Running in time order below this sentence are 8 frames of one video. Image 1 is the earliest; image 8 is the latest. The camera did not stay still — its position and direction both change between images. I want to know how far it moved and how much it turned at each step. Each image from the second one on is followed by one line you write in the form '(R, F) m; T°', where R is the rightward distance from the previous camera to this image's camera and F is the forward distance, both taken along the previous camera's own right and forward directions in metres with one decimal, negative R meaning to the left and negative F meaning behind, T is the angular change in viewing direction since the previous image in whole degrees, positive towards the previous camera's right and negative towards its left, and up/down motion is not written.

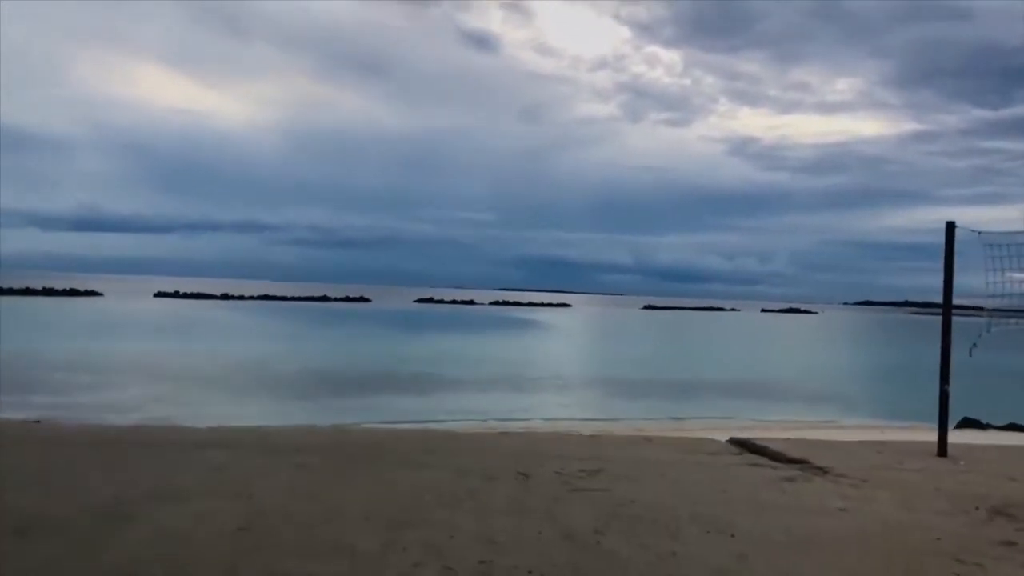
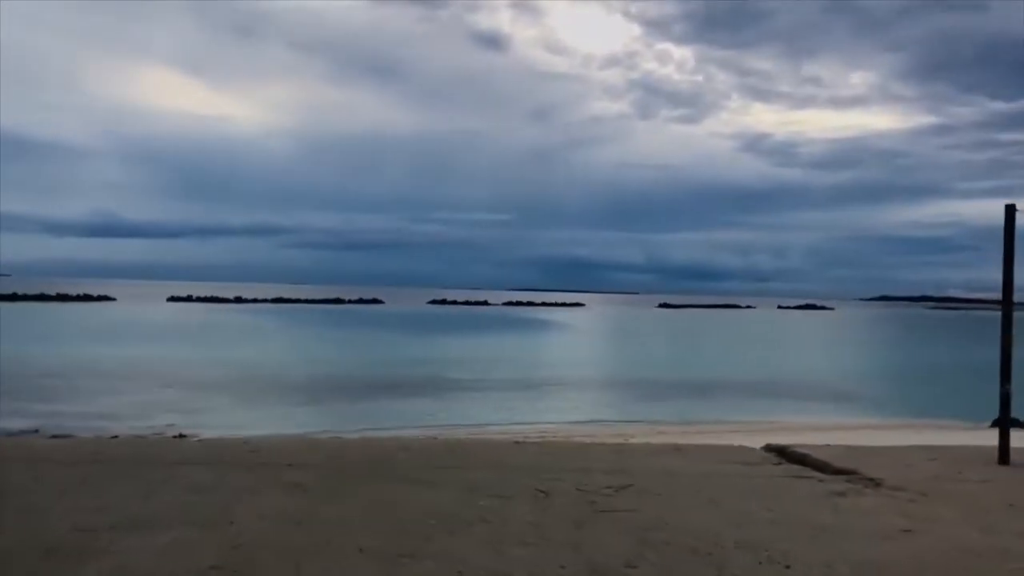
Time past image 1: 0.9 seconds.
(0.0, +0.7) m; -1°
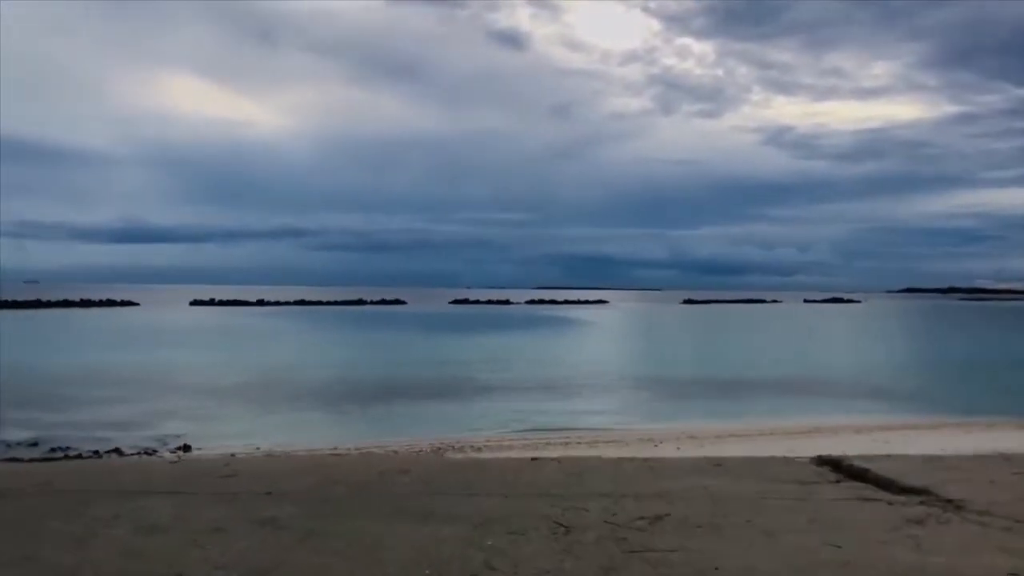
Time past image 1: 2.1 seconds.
(+0.1, +0.9) m; -1°
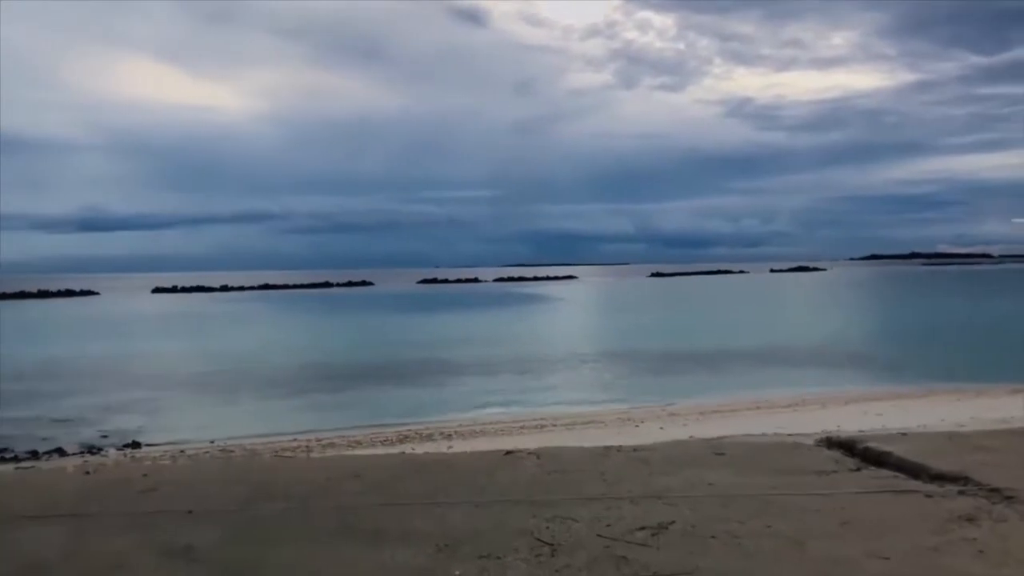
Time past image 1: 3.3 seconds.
(0.0, +0.9) m; +2°
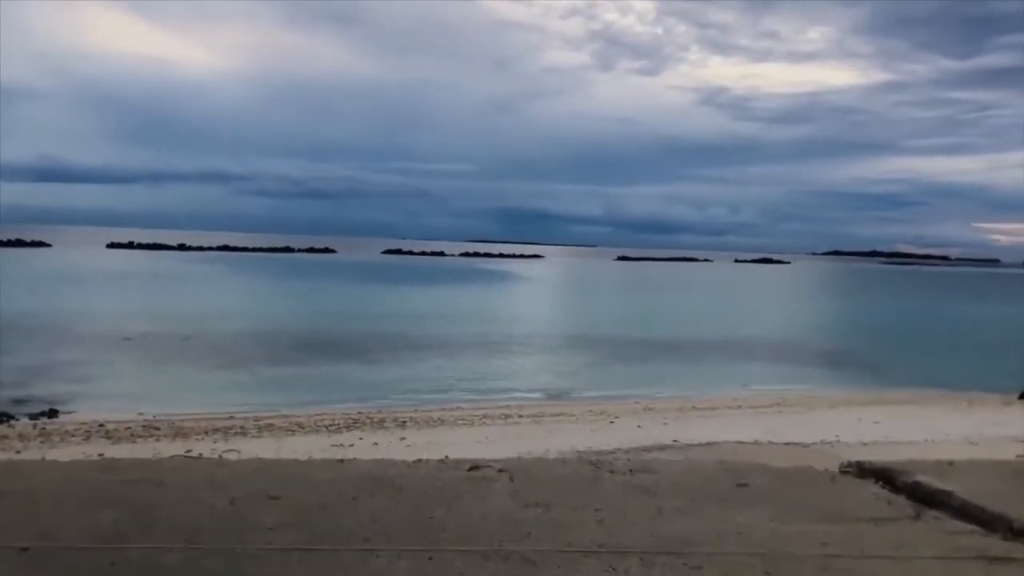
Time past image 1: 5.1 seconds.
(-0.1, +1.2) m; +2°
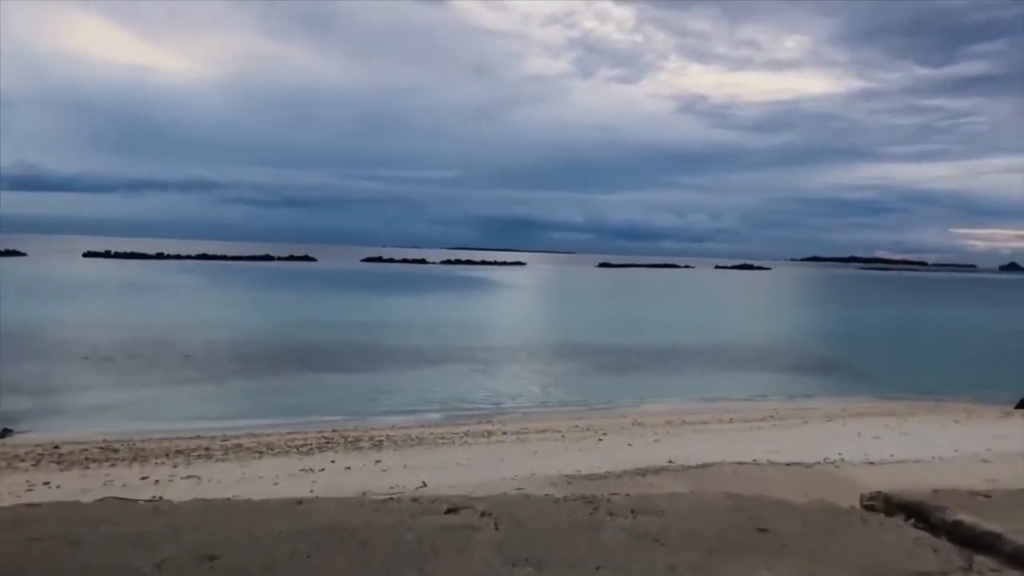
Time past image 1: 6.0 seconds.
(0.0, +0.6) m; +1°
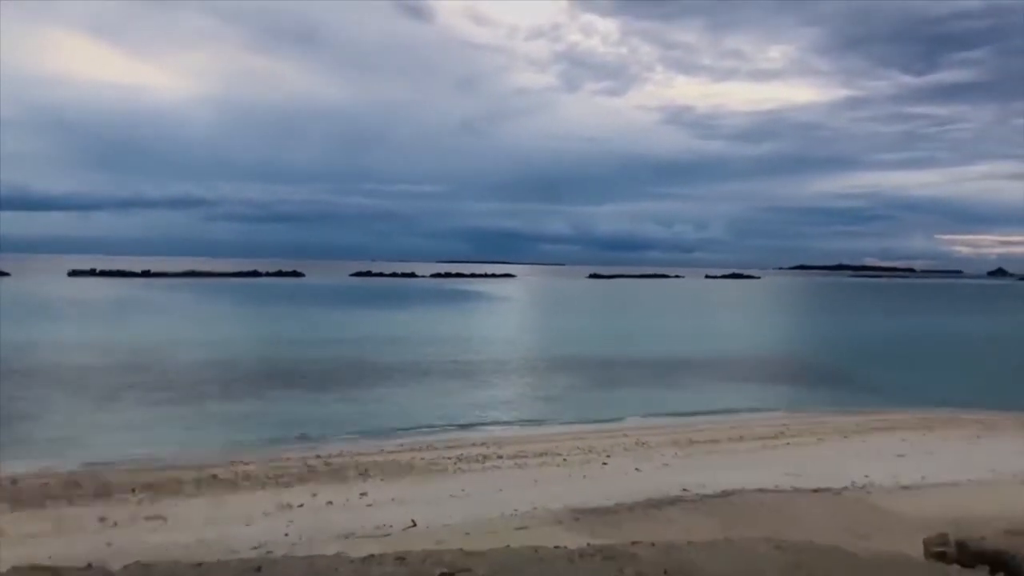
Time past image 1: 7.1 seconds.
(-0.1, +0.8) m; +1°
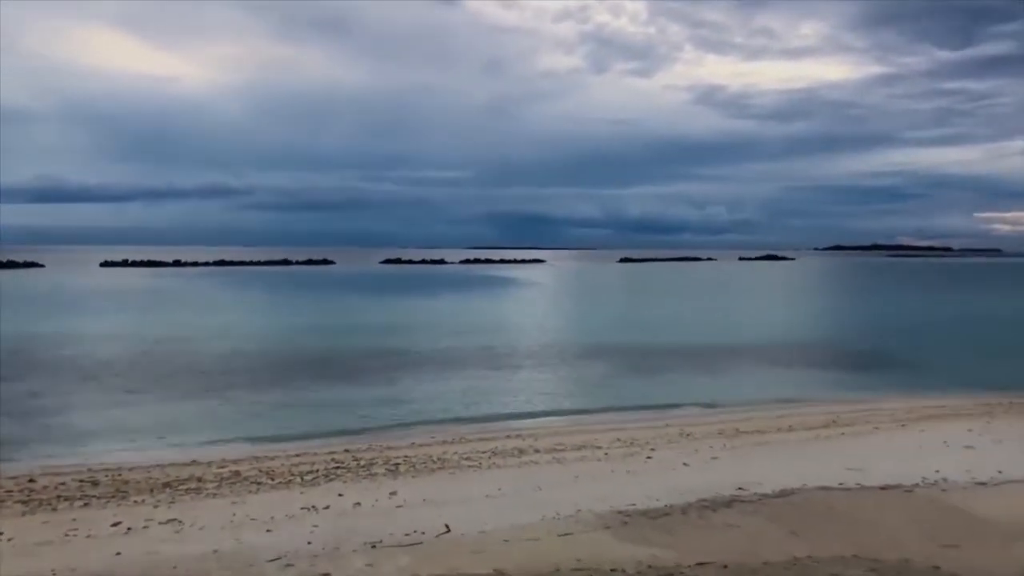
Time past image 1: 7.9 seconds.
(-0.1, +0.6) m; -2°
